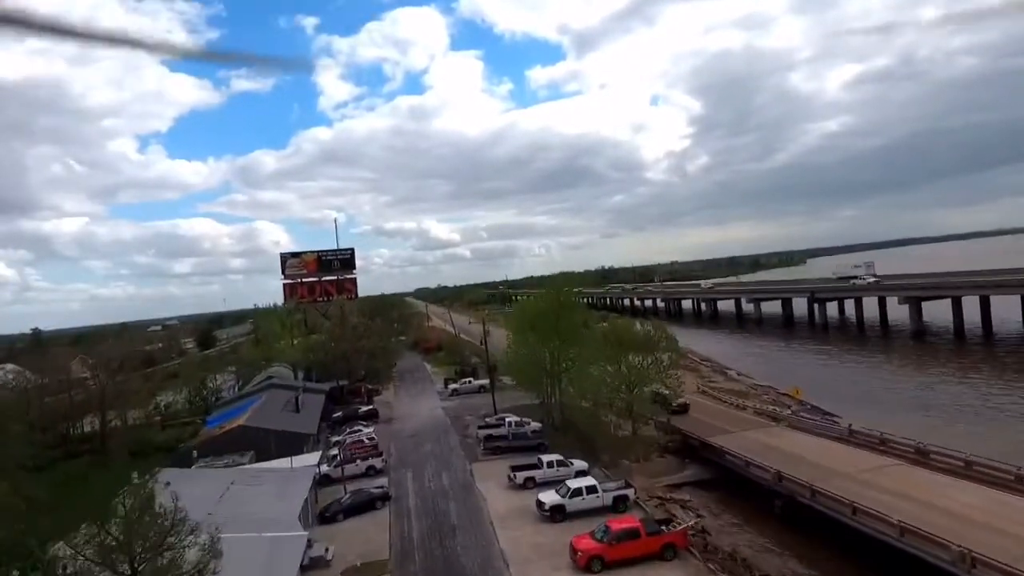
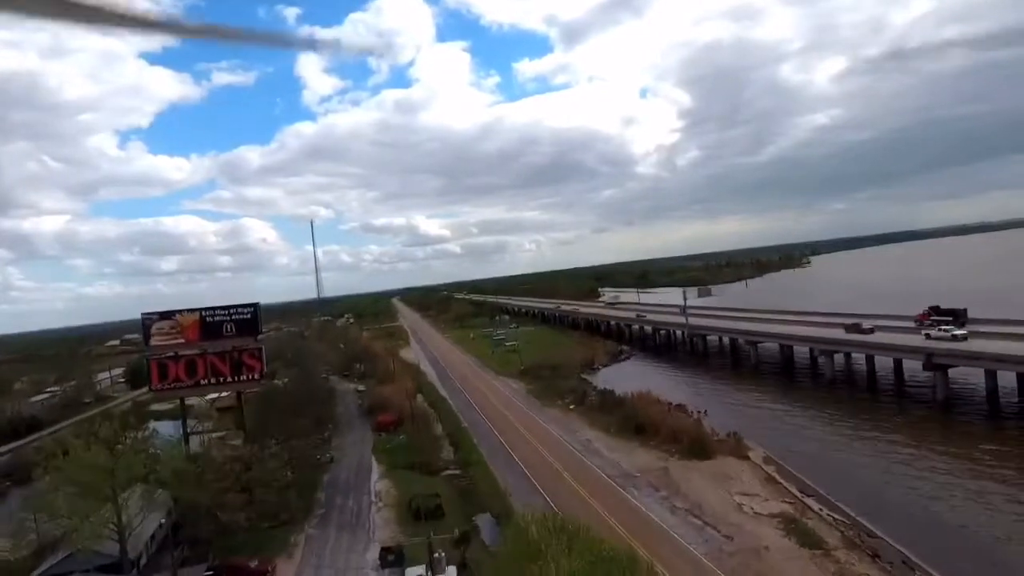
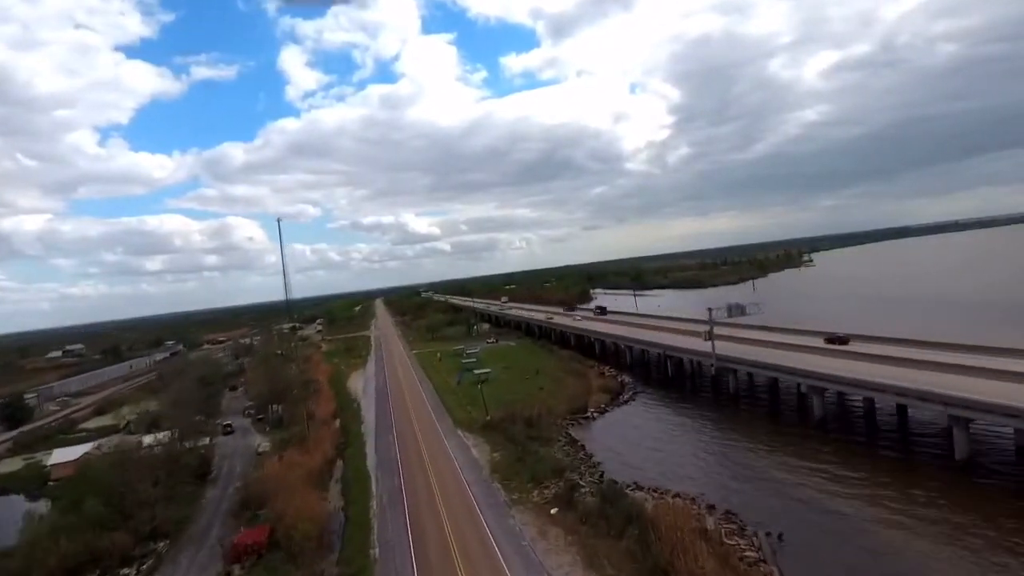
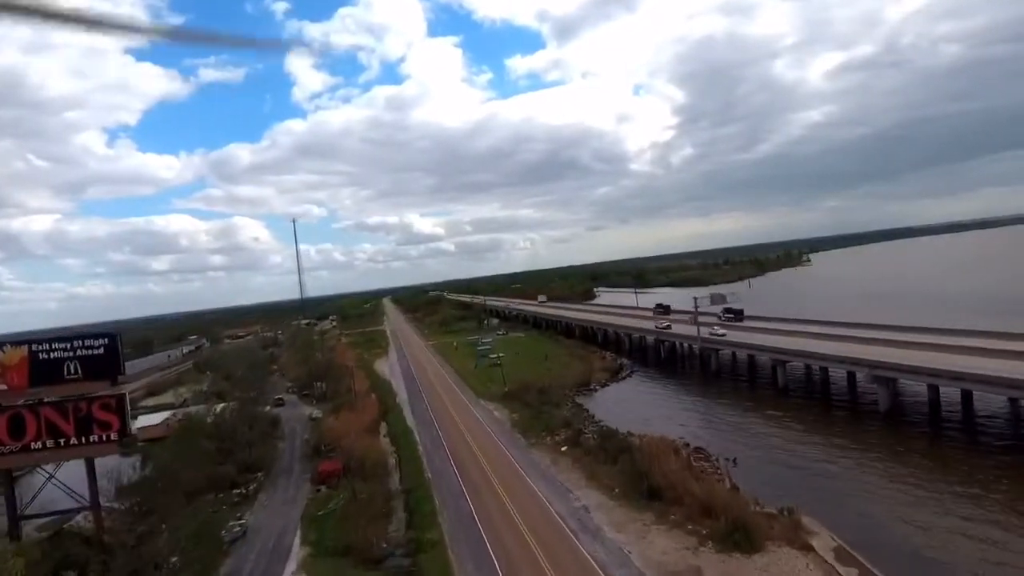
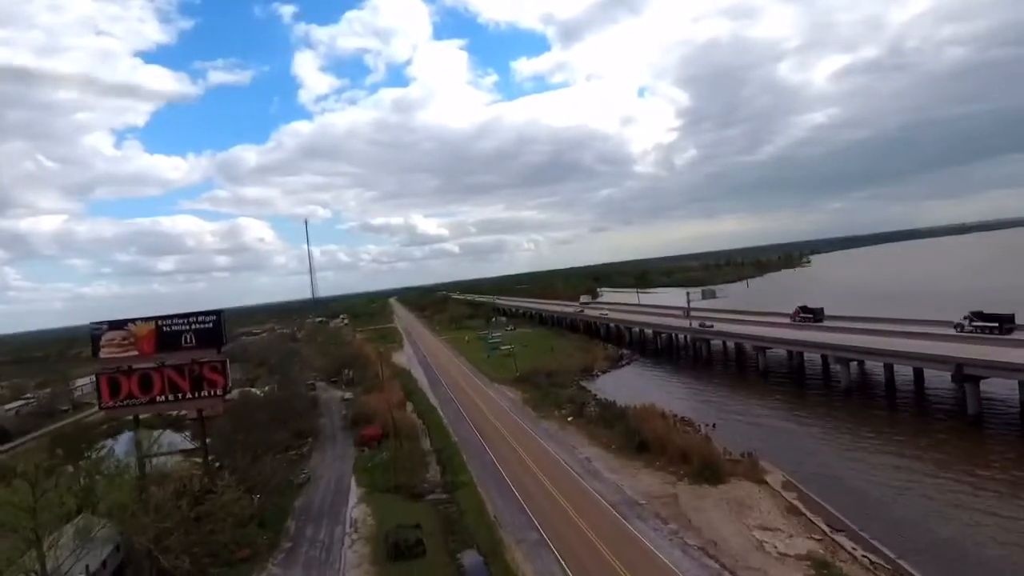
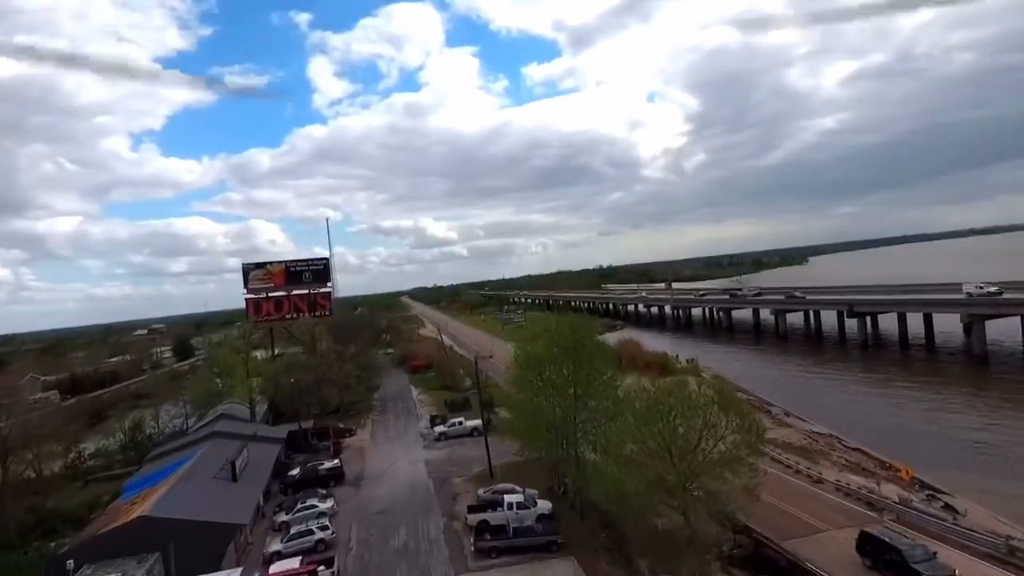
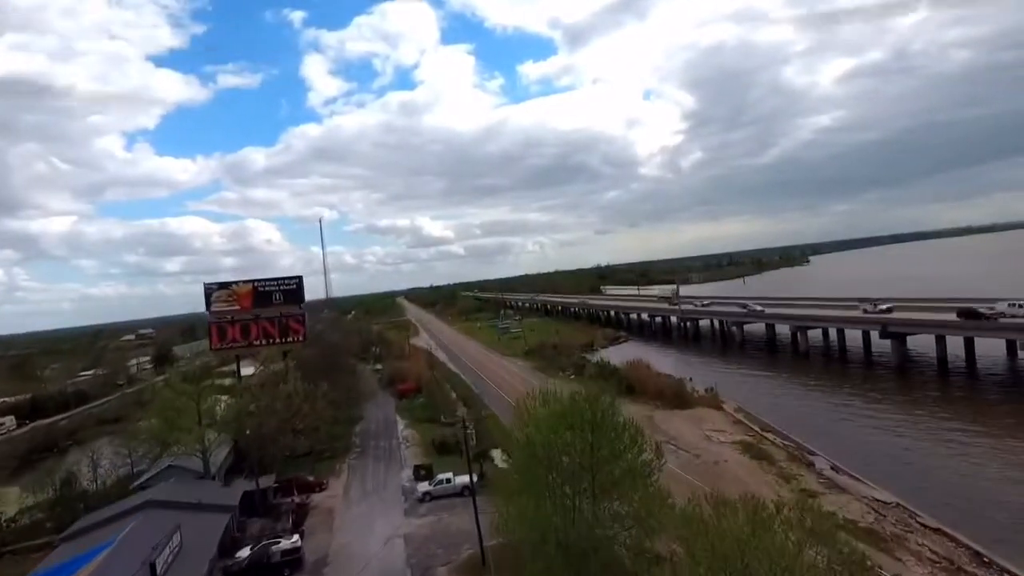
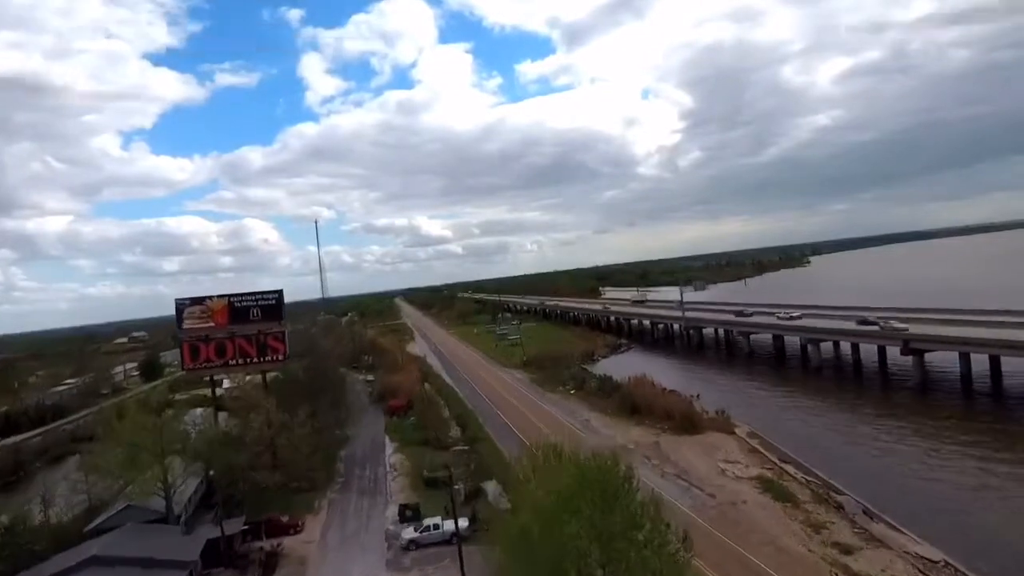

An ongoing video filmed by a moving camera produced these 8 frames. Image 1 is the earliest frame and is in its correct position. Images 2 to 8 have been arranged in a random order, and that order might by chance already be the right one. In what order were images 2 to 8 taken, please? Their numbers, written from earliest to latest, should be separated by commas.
6, 7, 8, 2, 5, 4, 3
